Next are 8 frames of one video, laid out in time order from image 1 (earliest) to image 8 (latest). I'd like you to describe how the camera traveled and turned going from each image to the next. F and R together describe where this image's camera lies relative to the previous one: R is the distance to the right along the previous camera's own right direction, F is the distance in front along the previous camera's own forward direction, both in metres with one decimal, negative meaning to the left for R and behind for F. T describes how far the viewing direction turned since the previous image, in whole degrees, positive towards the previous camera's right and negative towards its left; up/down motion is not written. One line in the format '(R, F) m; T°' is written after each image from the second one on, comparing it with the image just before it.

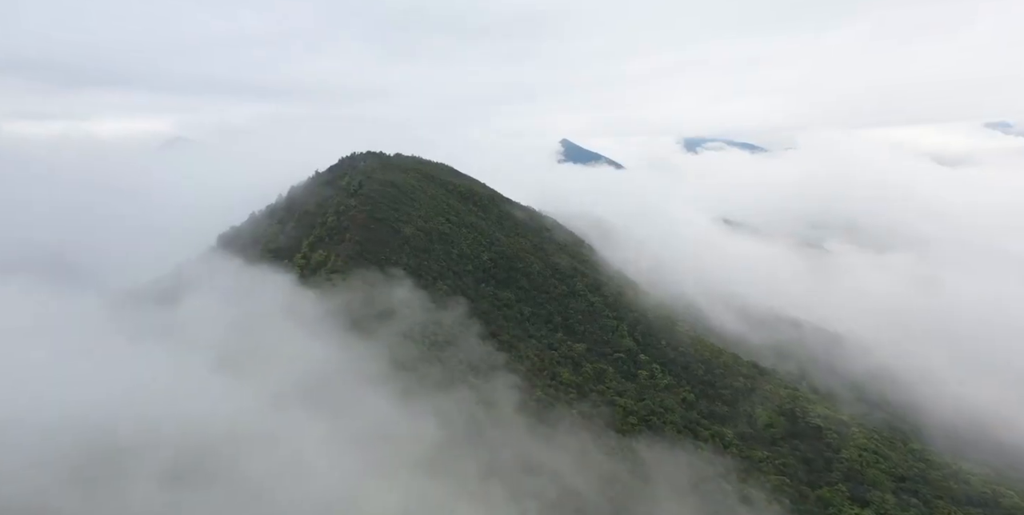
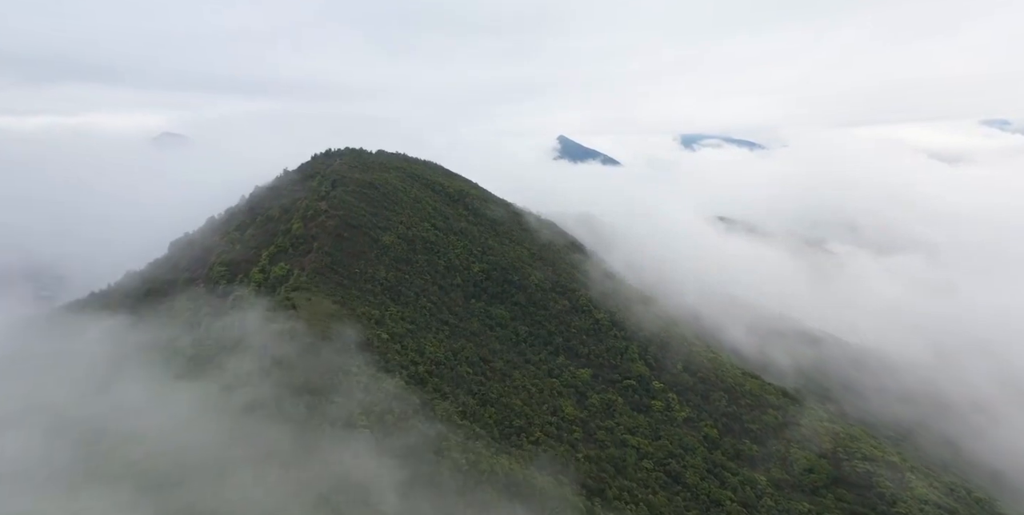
(+0.4, +8.7) m; 0°
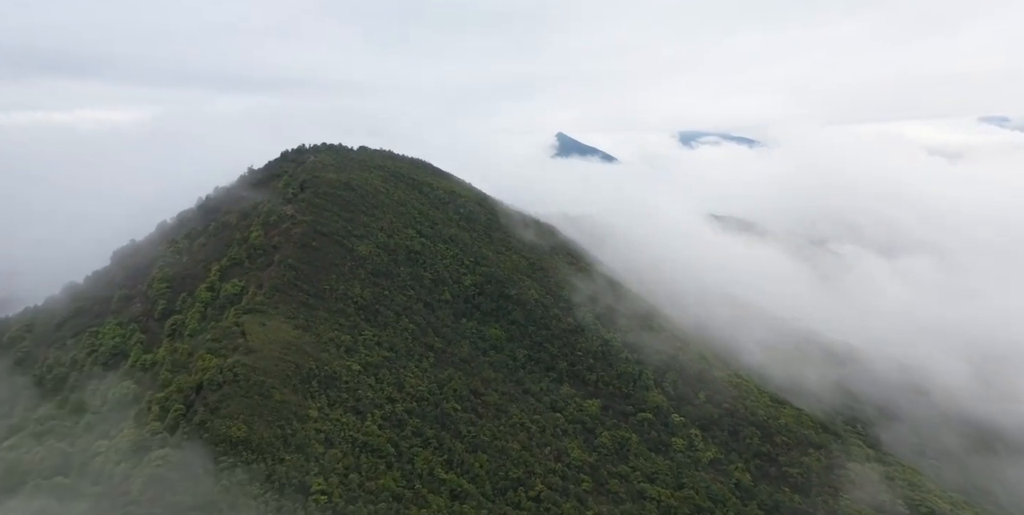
(+0.2, +8.1) m; 0°
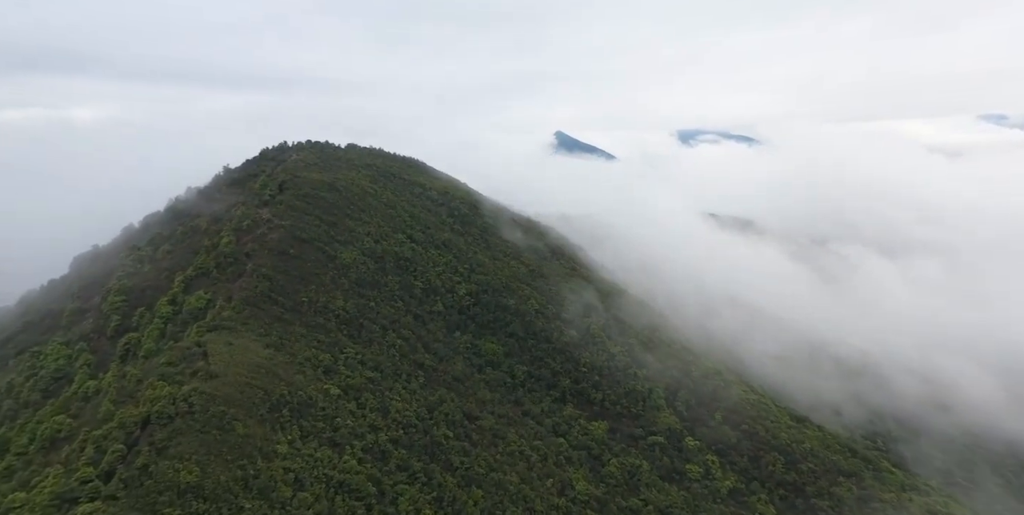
(+0.1, +4.5) m; 0°
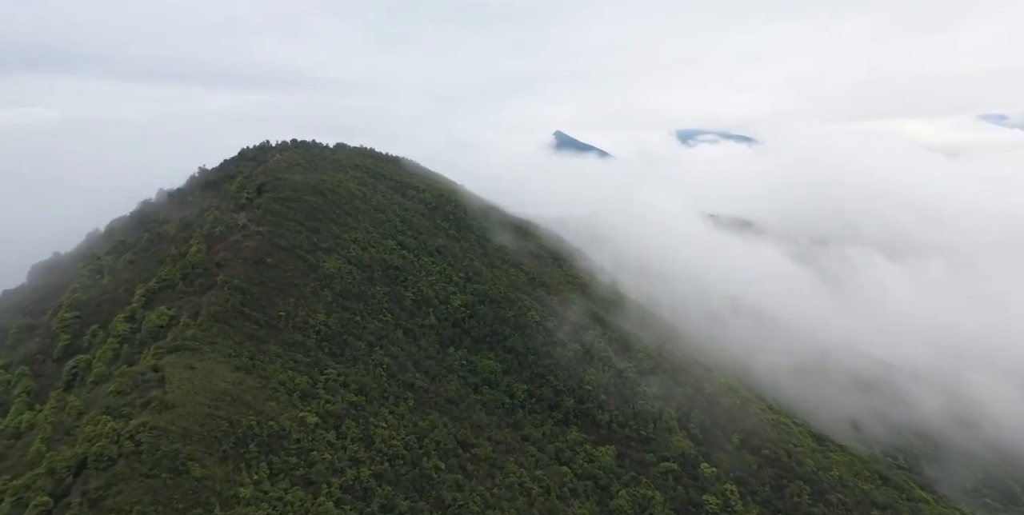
(+0.1, +4.0) m; 0°
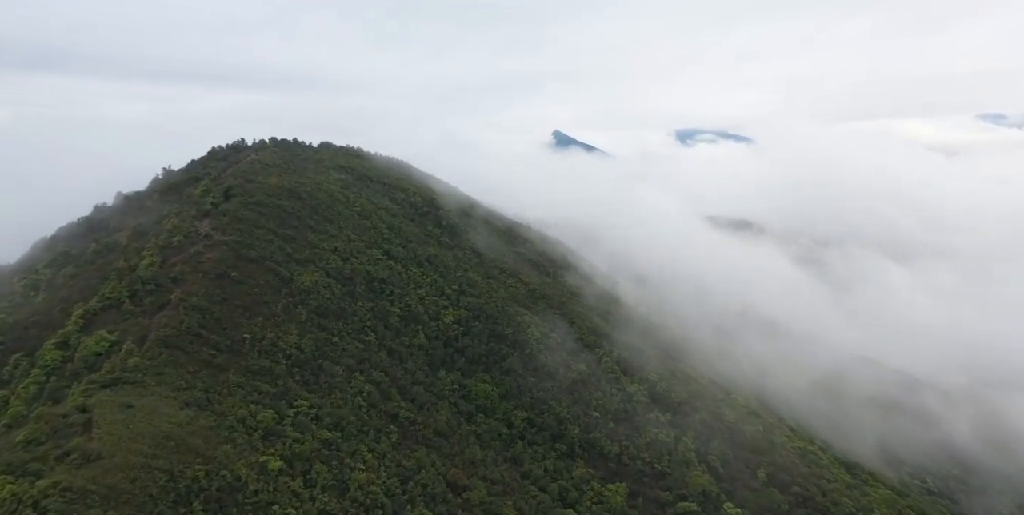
(+0.1, +4.8) m; 0°
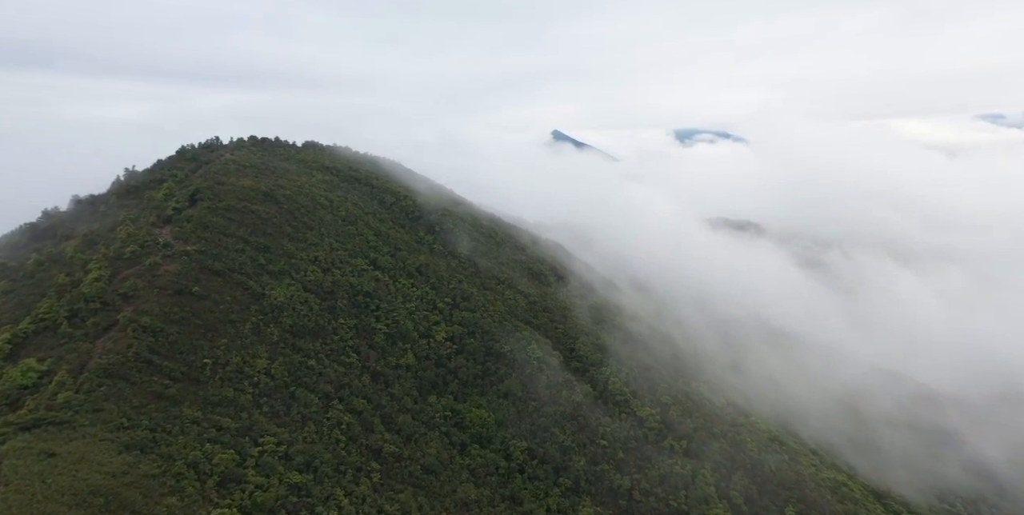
(+0.1, +4.1) m; 0°
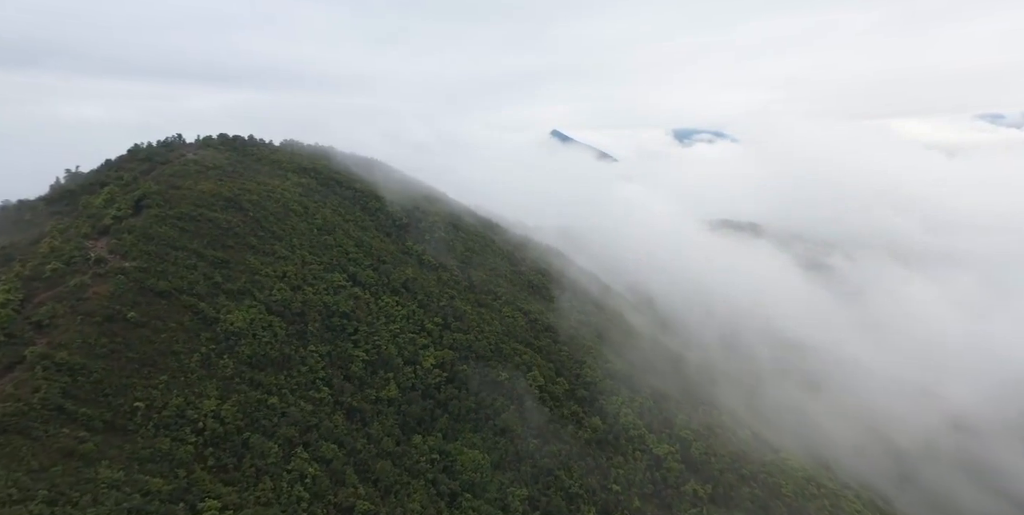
(+0.1, +5.2) m; 0°
